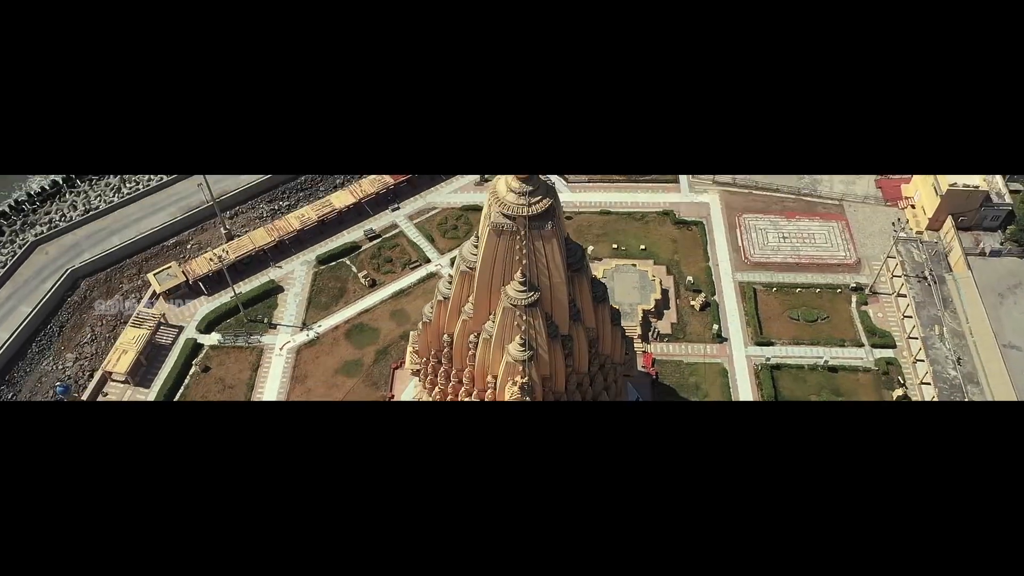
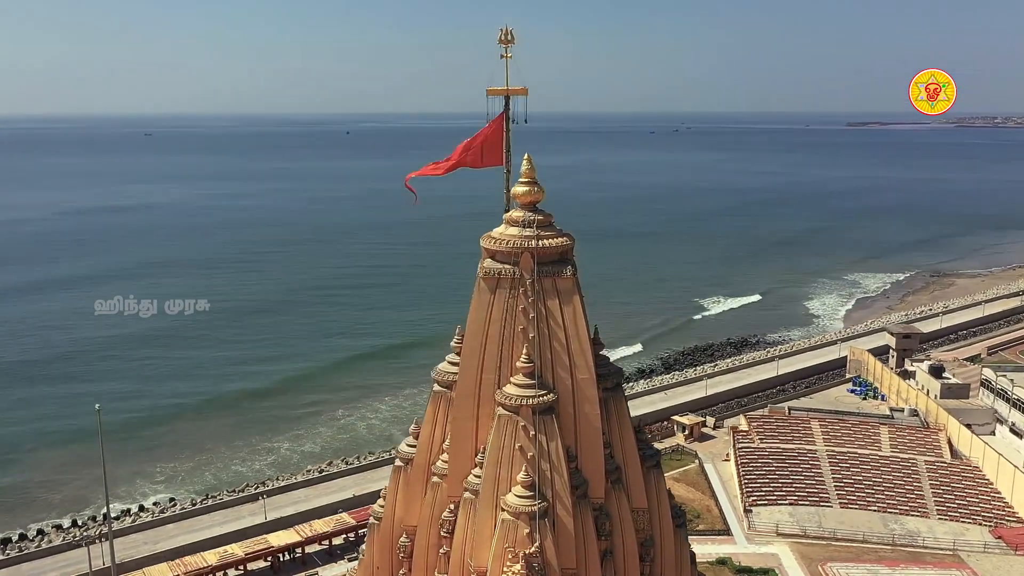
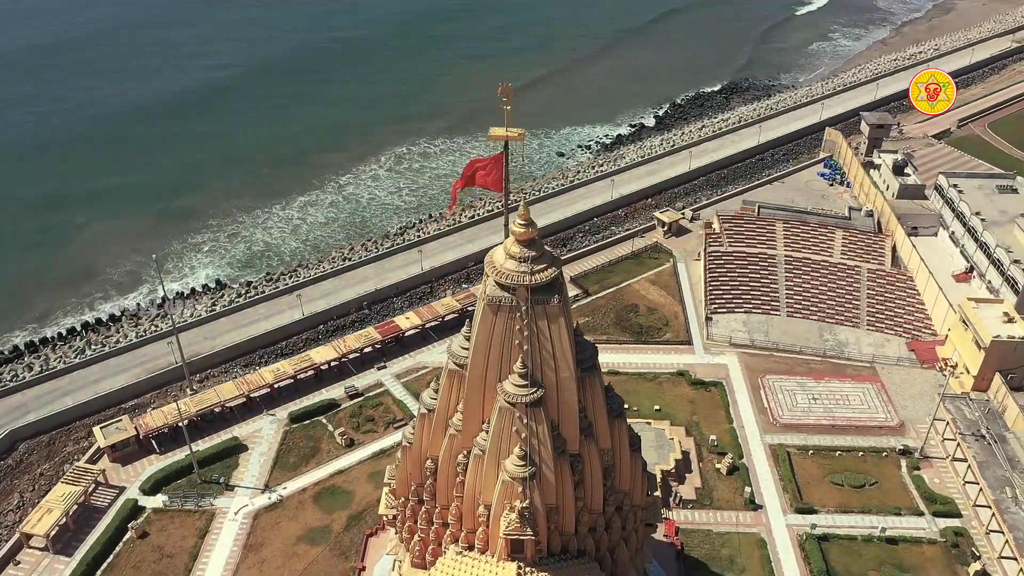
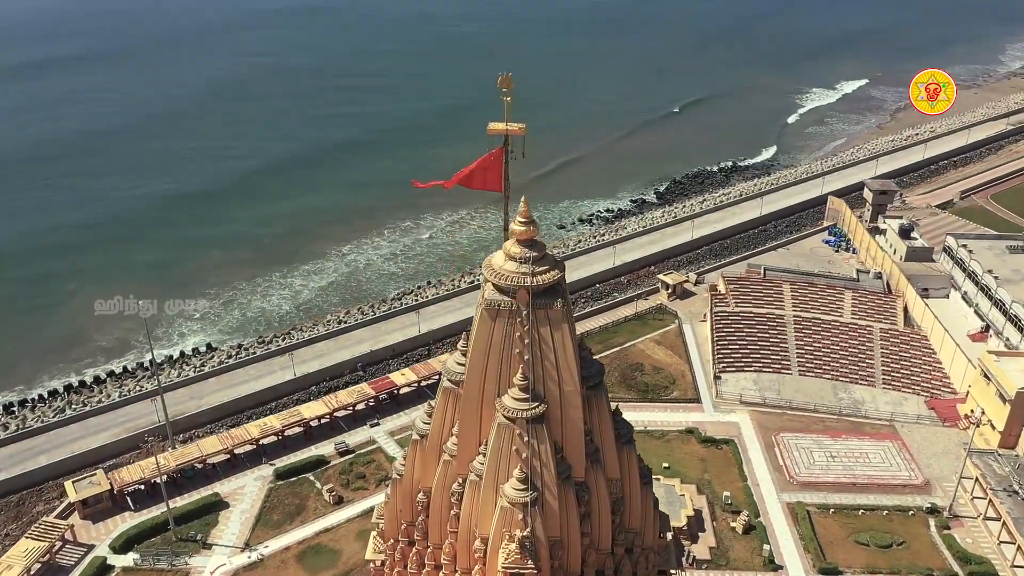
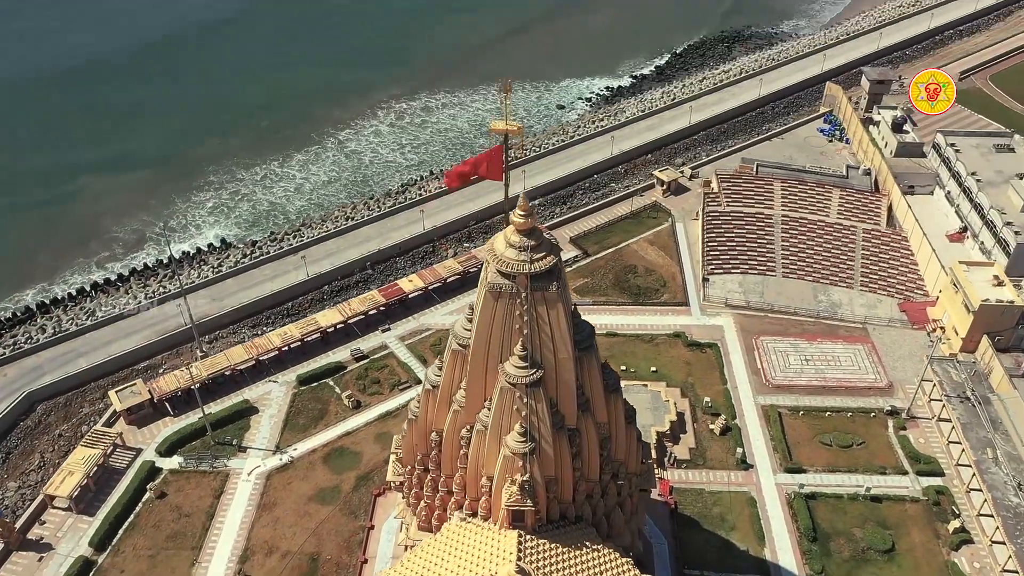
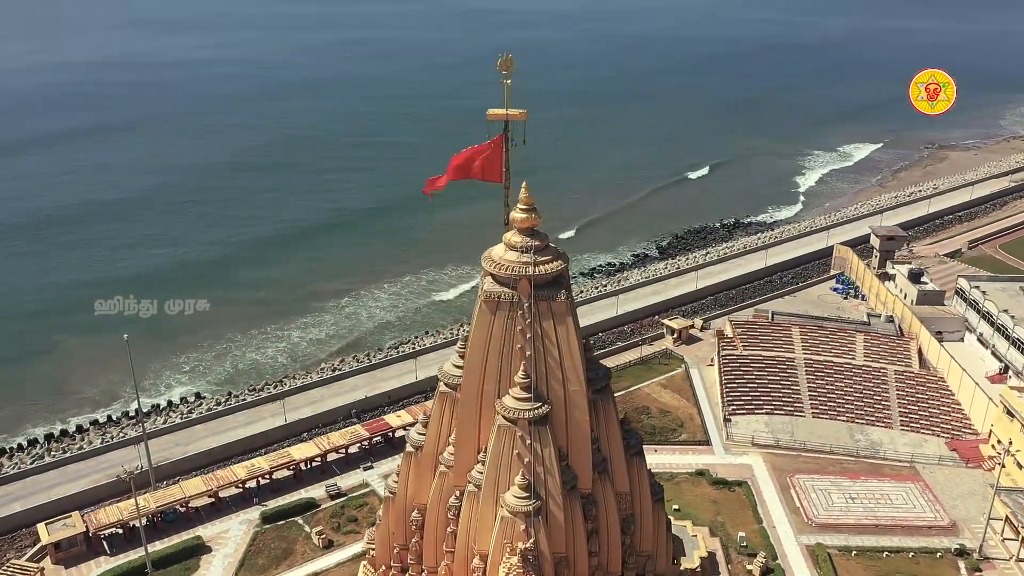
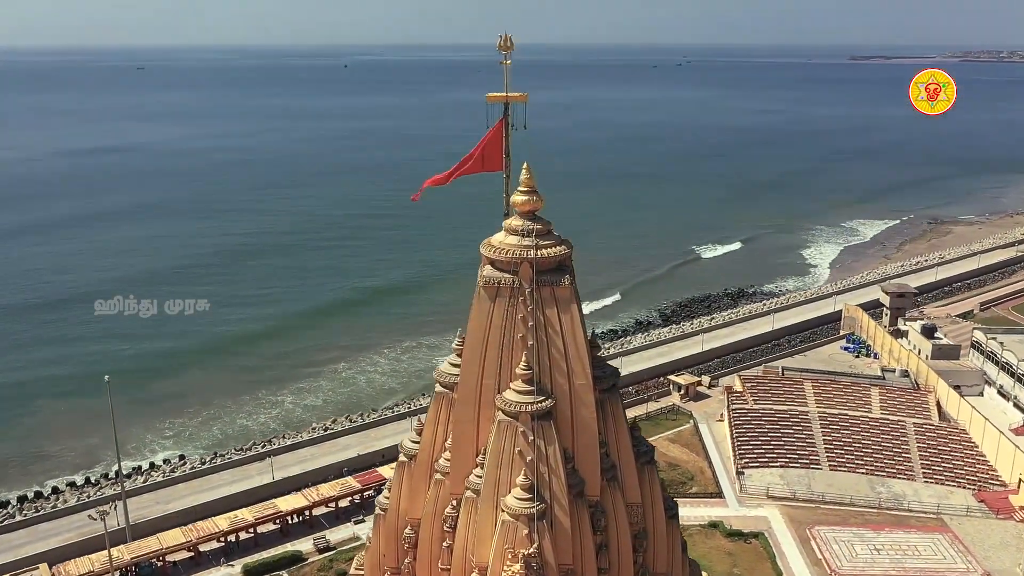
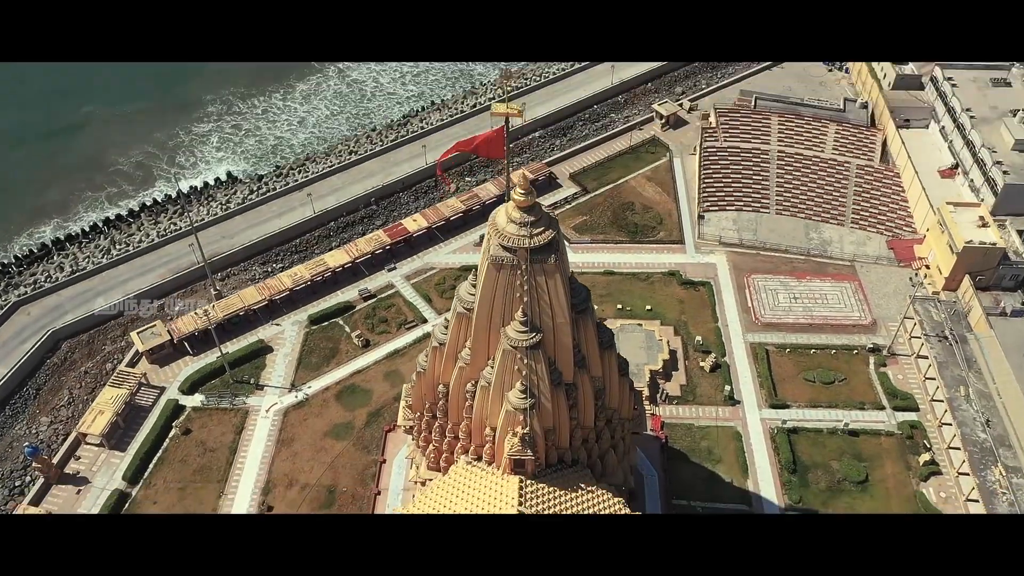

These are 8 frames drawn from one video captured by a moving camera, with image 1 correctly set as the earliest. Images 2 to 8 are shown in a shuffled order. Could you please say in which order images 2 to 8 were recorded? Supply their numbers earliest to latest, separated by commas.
8, 5, 3, 4, 6, 7, 2
